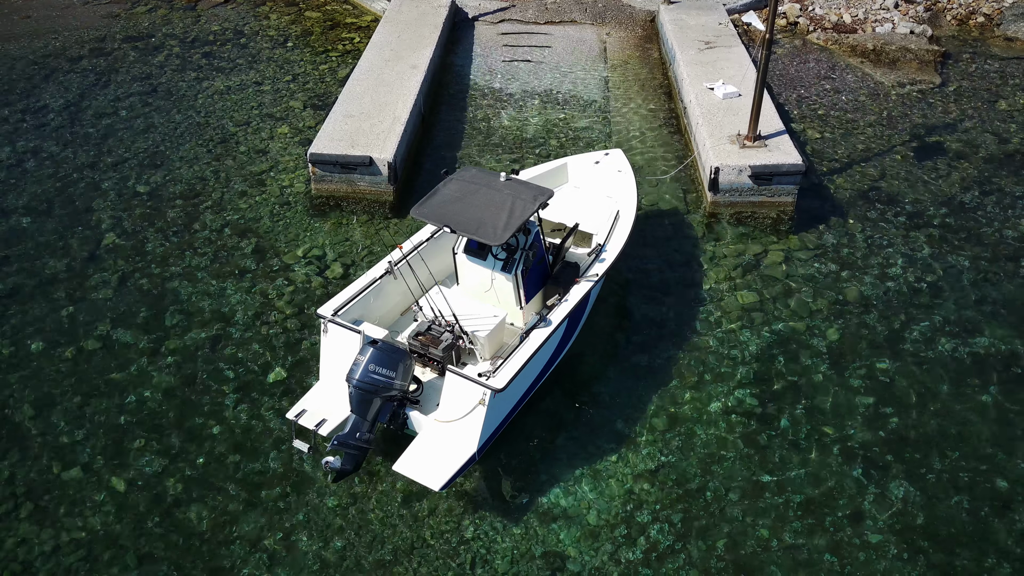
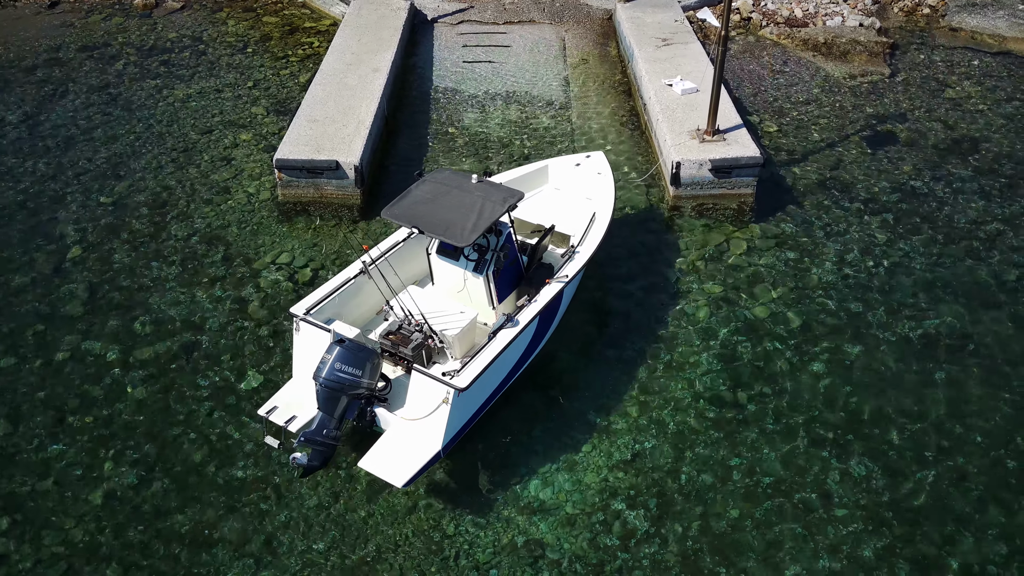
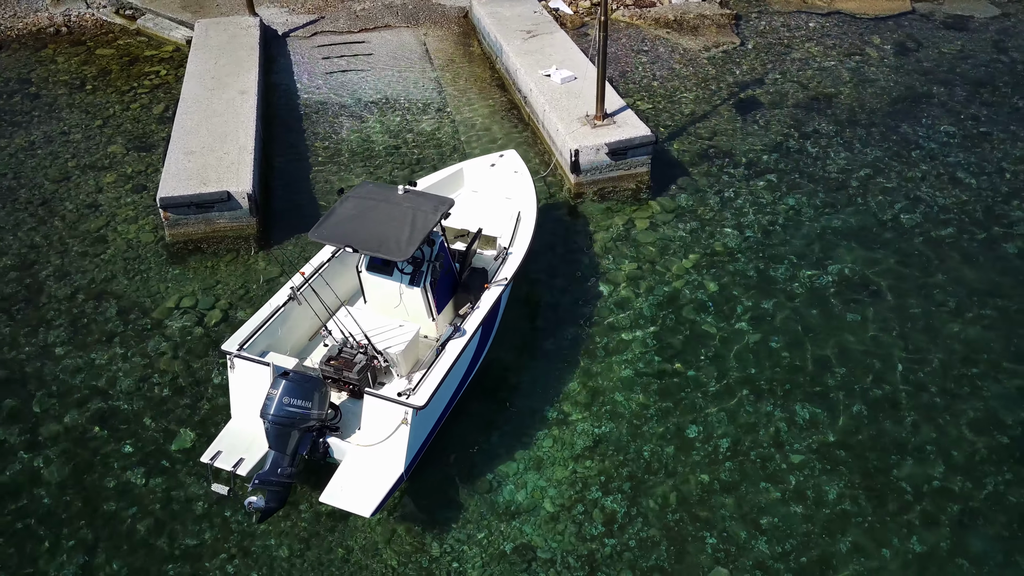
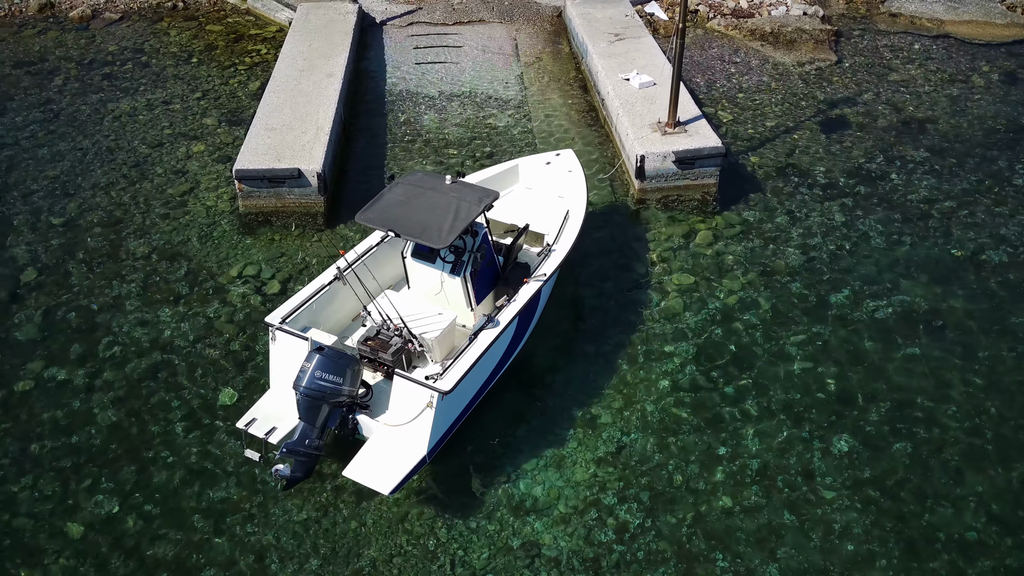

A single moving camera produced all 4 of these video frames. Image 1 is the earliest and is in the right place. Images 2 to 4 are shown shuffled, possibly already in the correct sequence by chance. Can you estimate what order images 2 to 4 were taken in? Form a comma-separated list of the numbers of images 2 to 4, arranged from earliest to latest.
2, 4, 3
